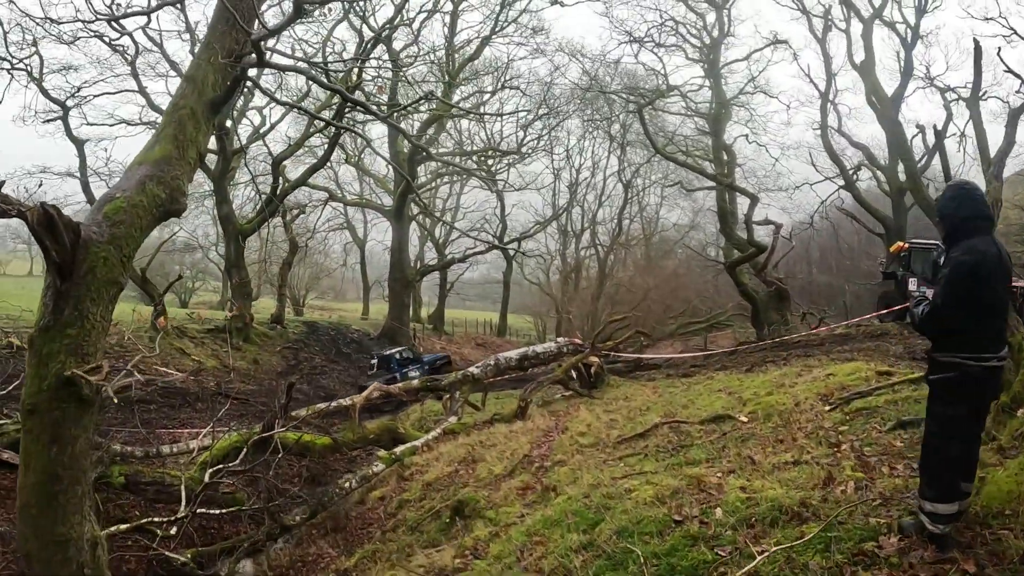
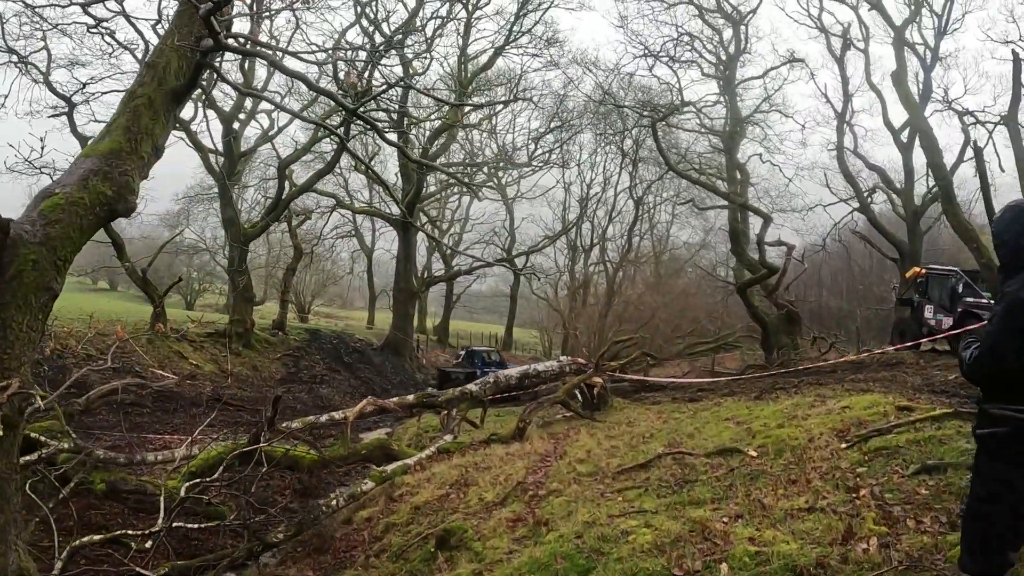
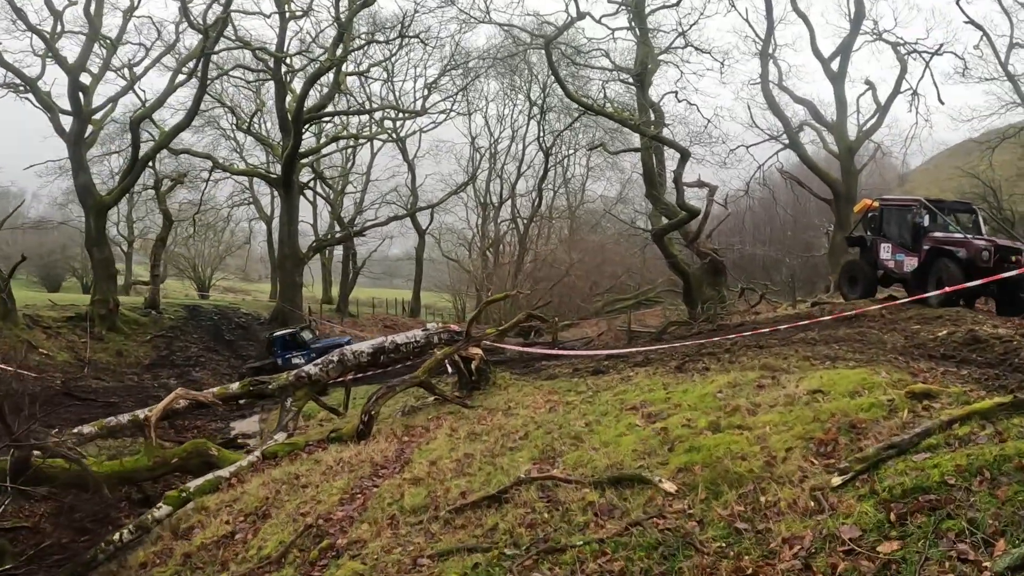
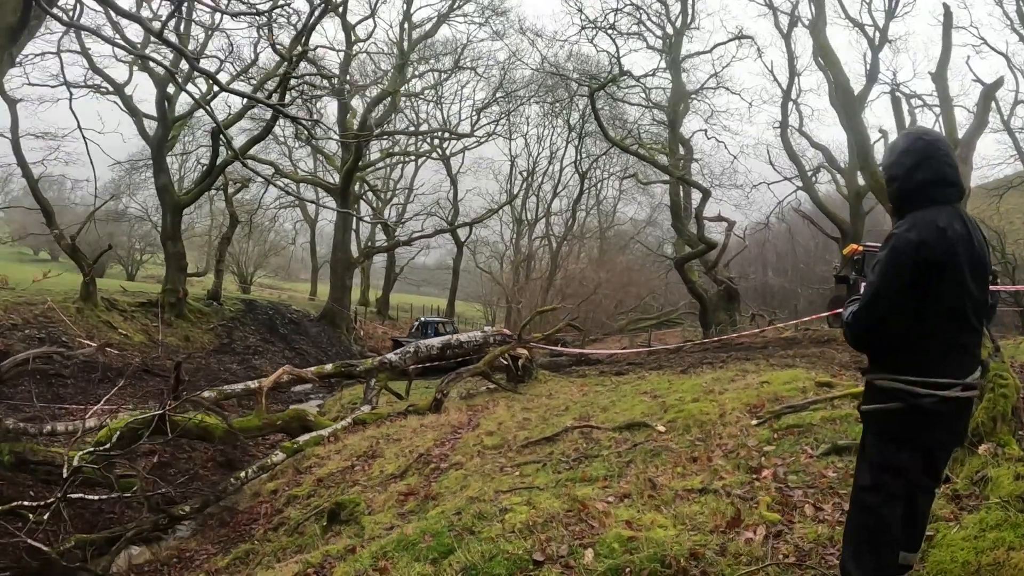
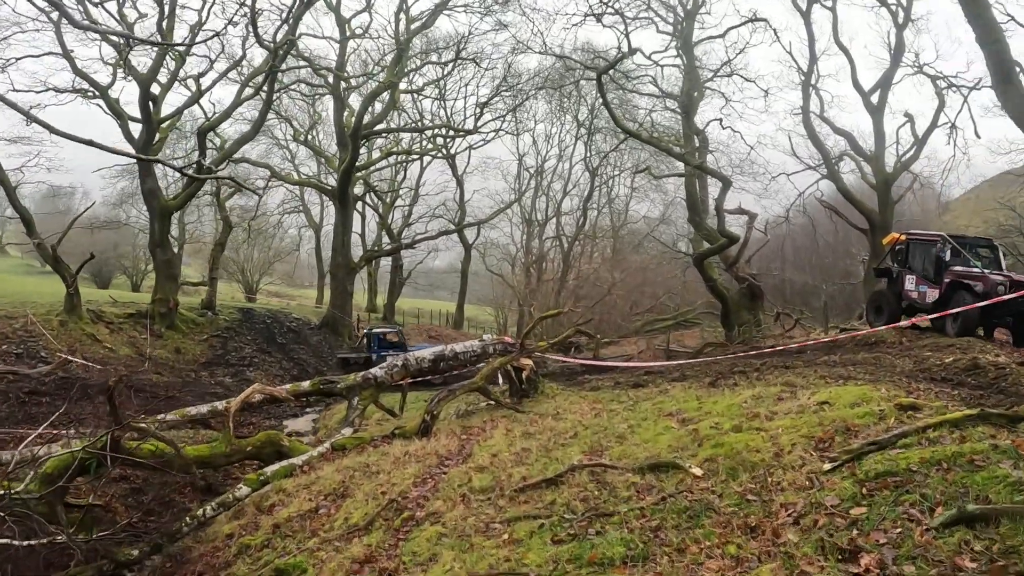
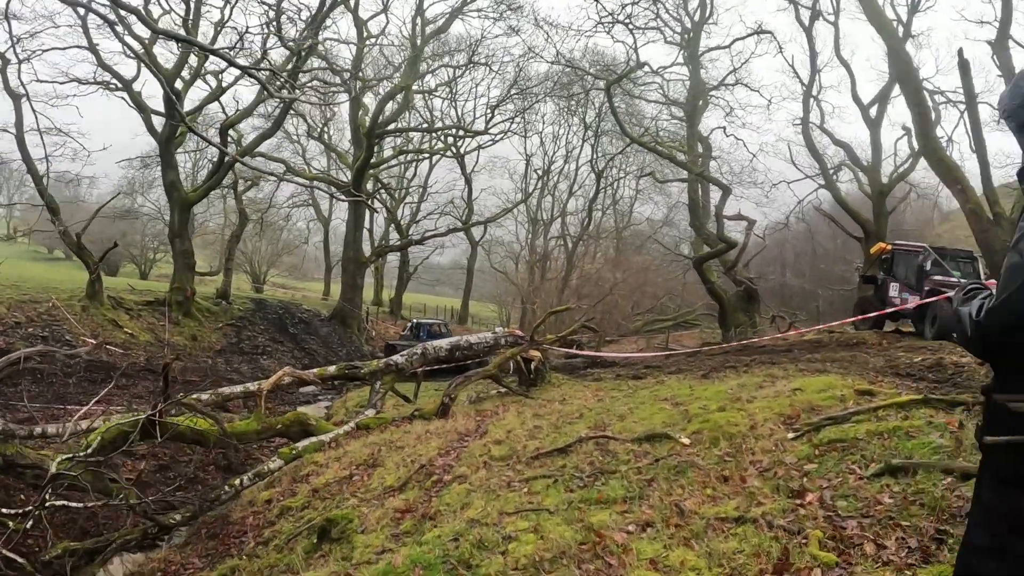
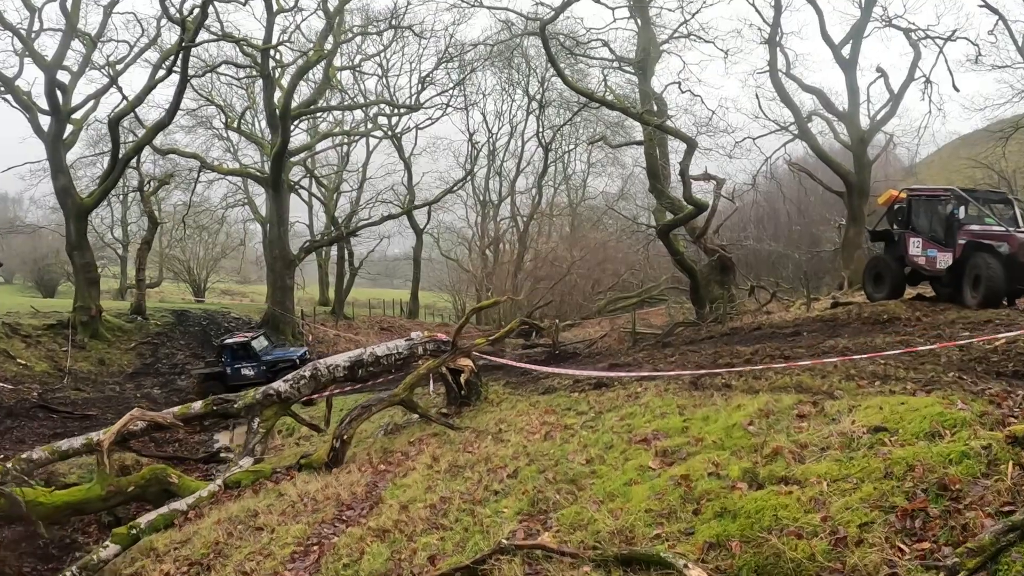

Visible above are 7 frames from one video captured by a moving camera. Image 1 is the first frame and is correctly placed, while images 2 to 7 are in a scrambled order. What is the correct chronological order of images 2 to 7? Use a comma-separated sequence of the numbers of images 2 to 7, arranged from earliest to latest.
2, 4, 6, 5, 3, 7
